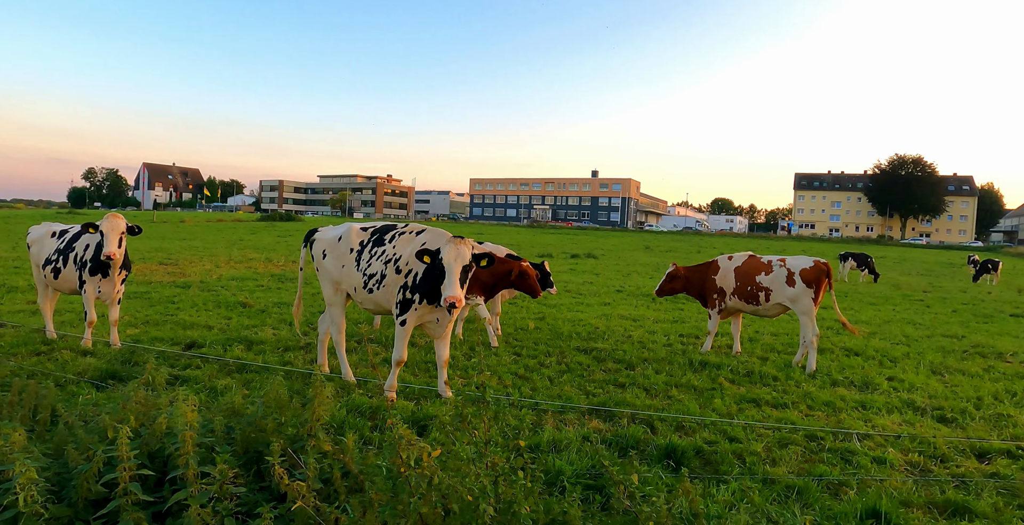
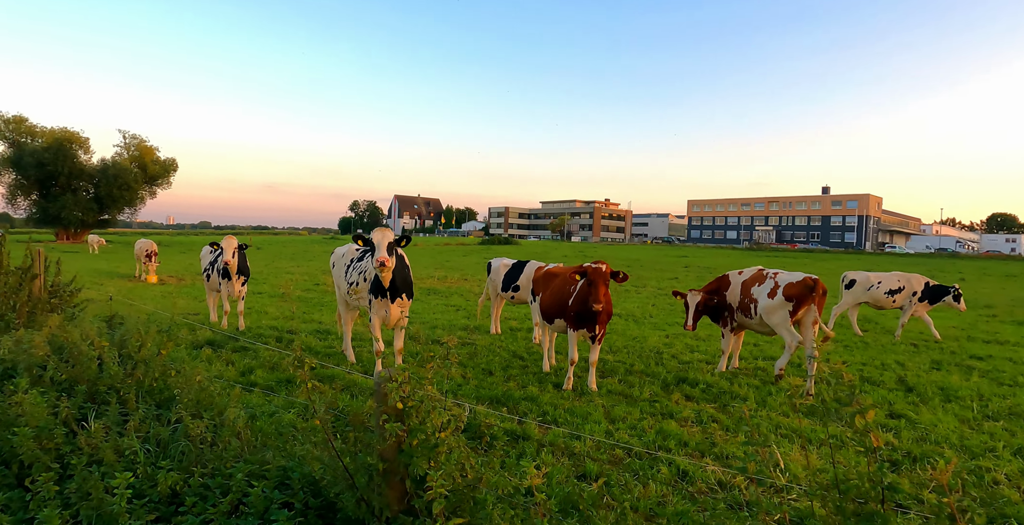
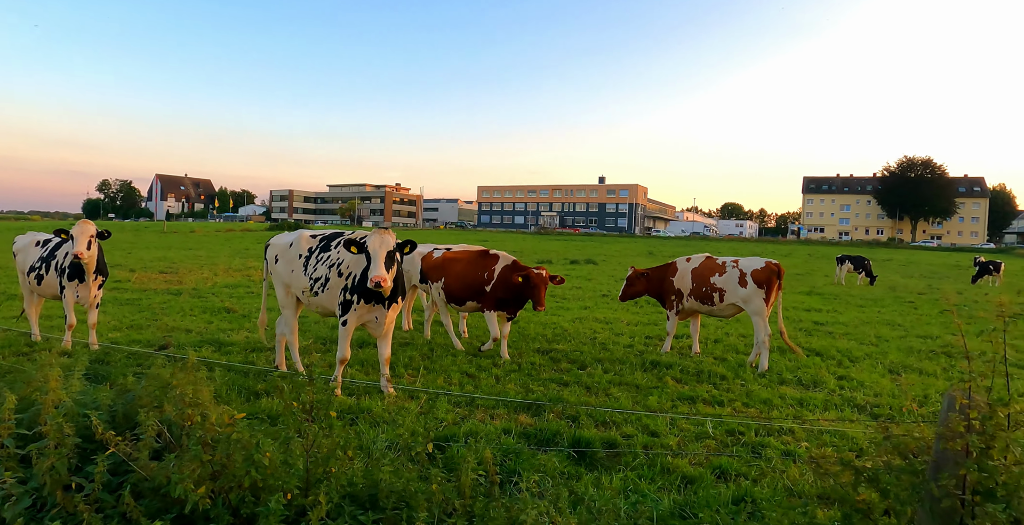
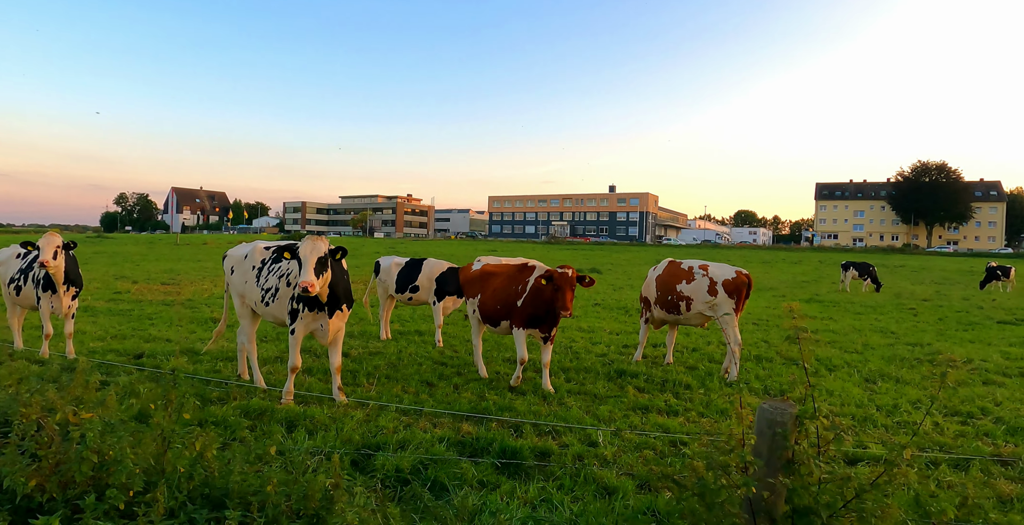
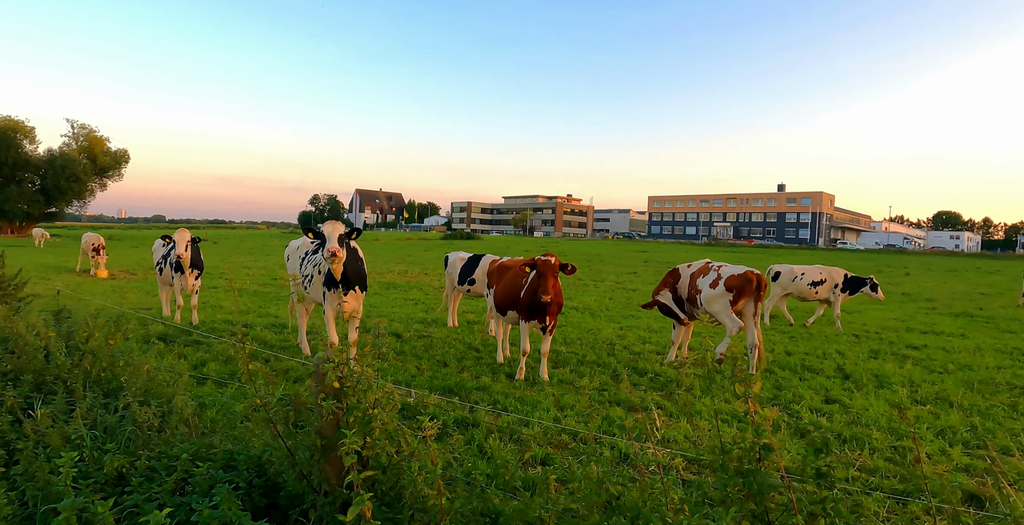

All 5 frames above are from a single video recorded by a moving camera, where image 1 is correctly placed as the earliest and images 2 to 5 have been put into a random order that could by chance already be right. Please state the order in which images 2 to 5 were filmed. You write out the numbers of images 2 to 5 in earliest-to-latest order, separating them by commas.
3, 4, 5, 2
